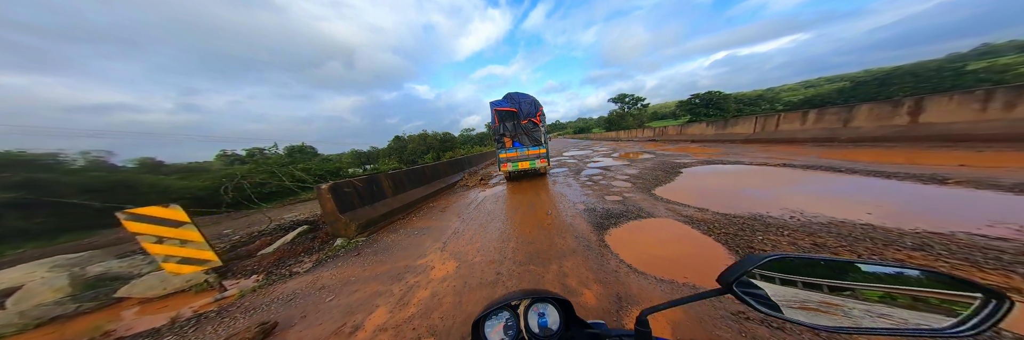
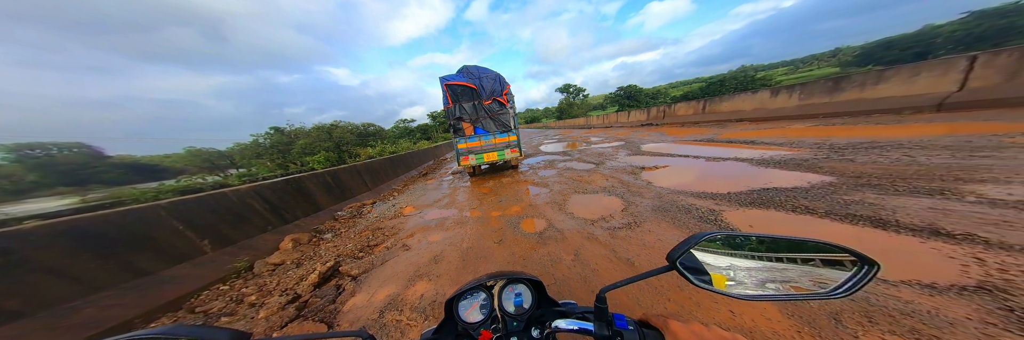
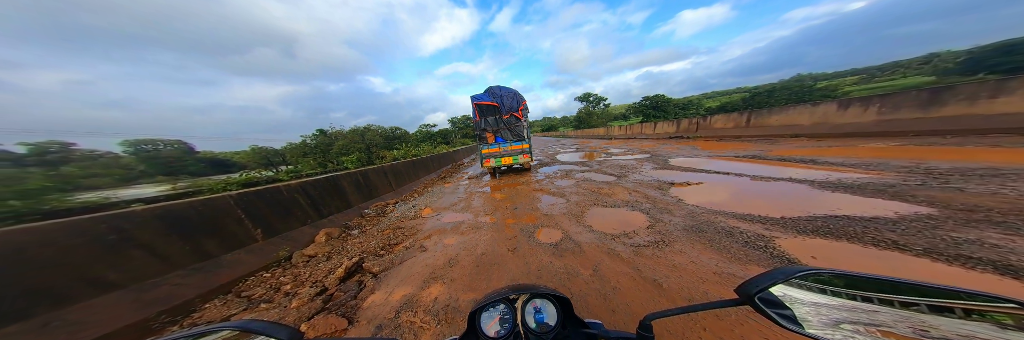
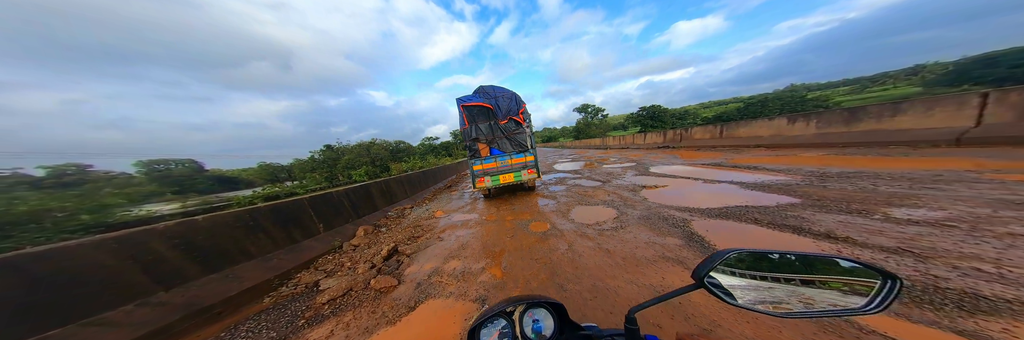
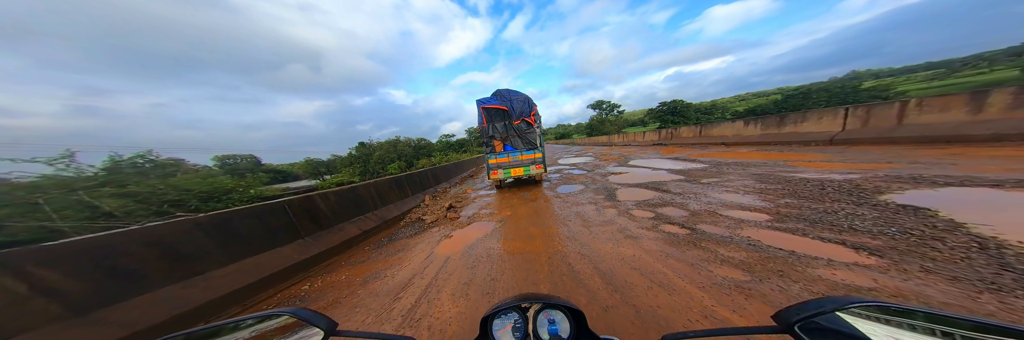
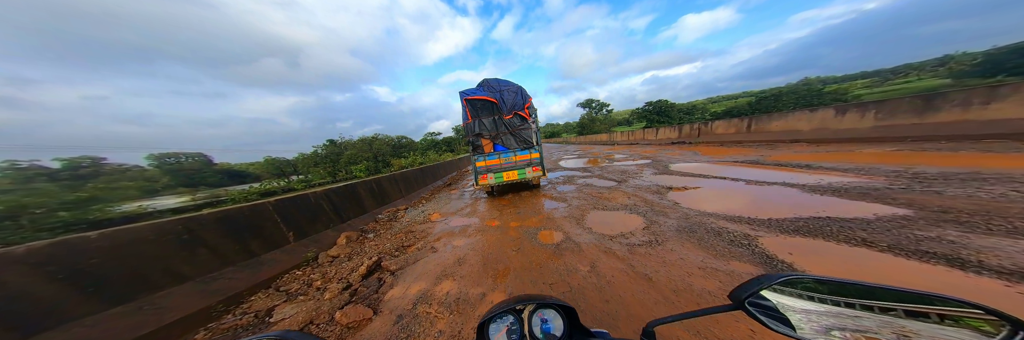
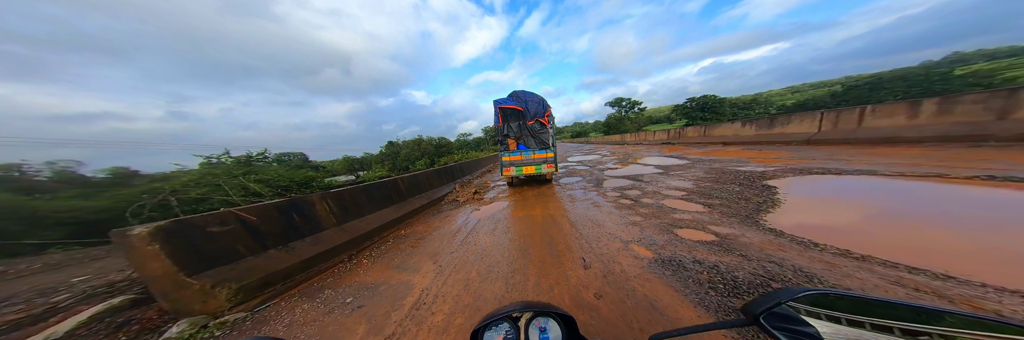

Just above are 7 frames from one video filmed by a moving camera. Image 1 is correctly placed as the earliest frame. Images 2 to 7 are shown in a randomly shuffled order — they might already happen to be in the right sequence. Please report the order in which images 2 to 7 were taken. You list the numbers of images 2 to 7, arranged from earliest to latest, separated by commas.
7, 5, 4, 6, 2, 3
